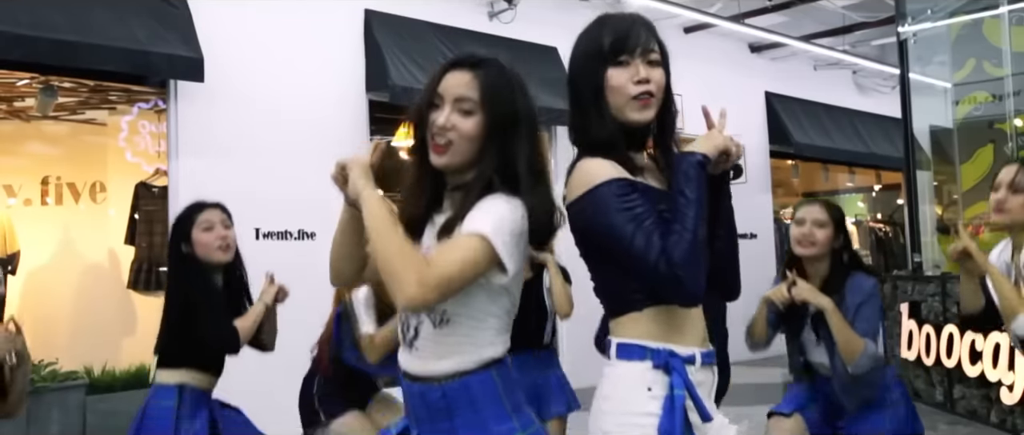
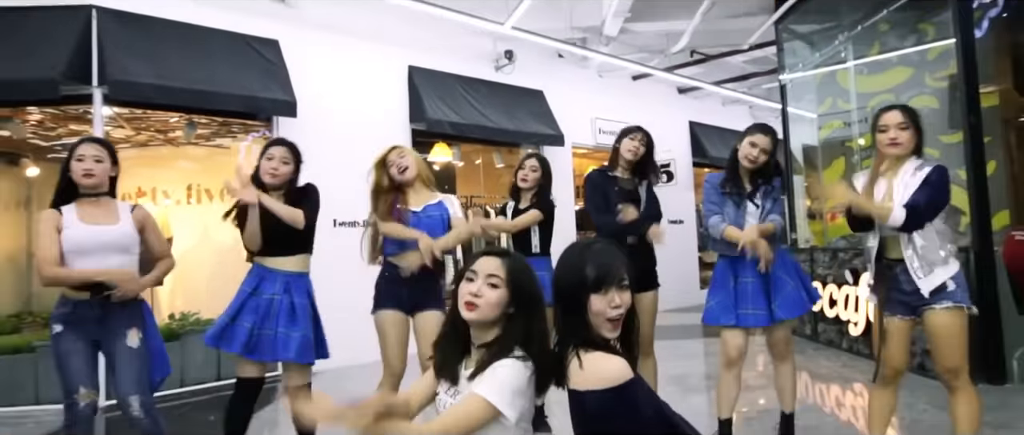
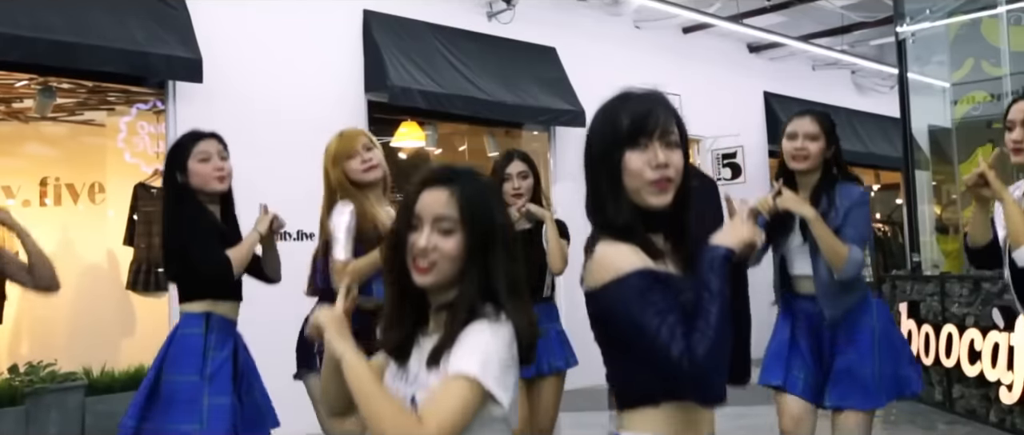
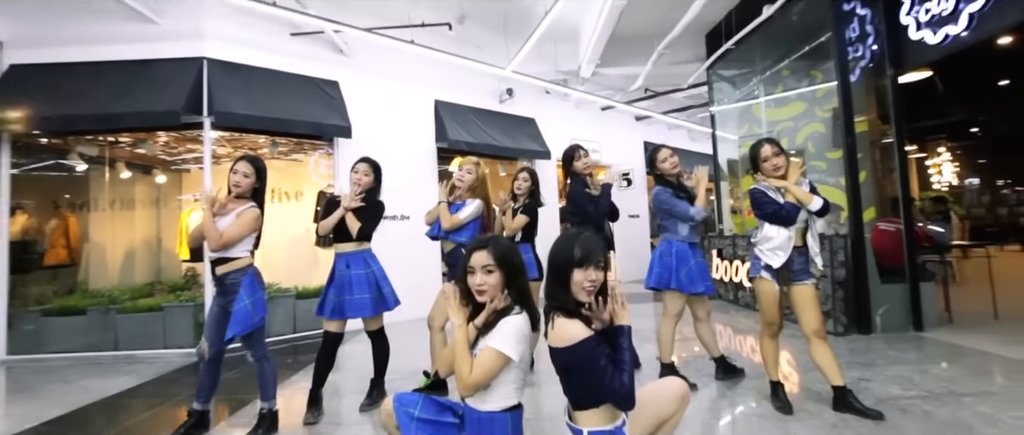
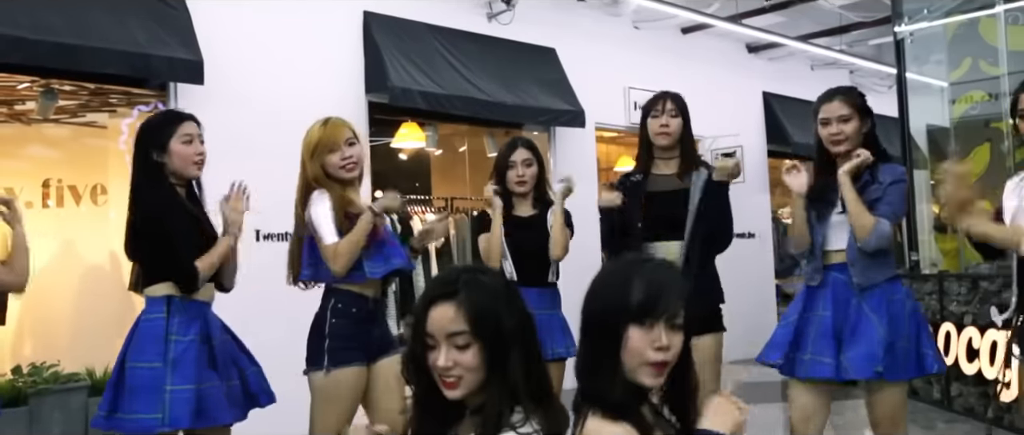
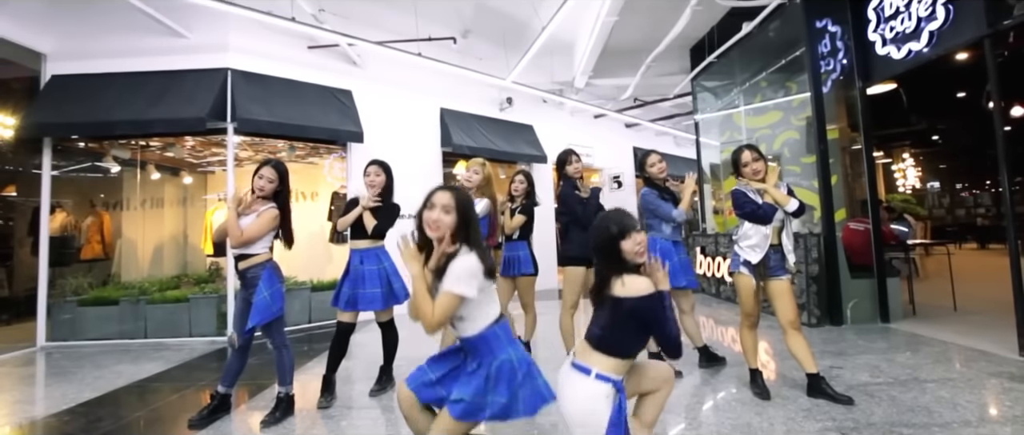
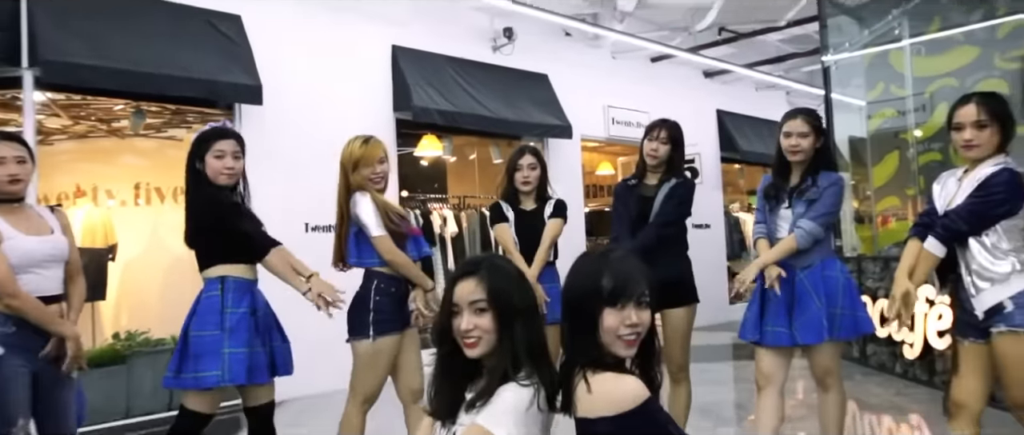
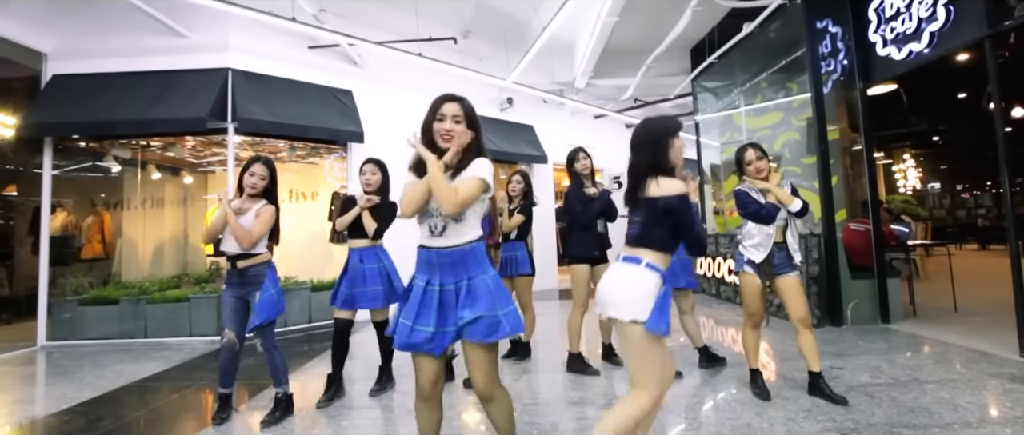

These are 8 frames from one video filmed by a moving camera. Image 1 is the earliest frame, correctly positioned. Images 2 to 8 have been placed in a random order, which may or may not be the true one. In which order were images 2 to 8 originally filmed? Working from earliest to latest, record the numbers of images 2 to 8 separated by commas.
3, 5, 7, 2, 4, 6, 8
